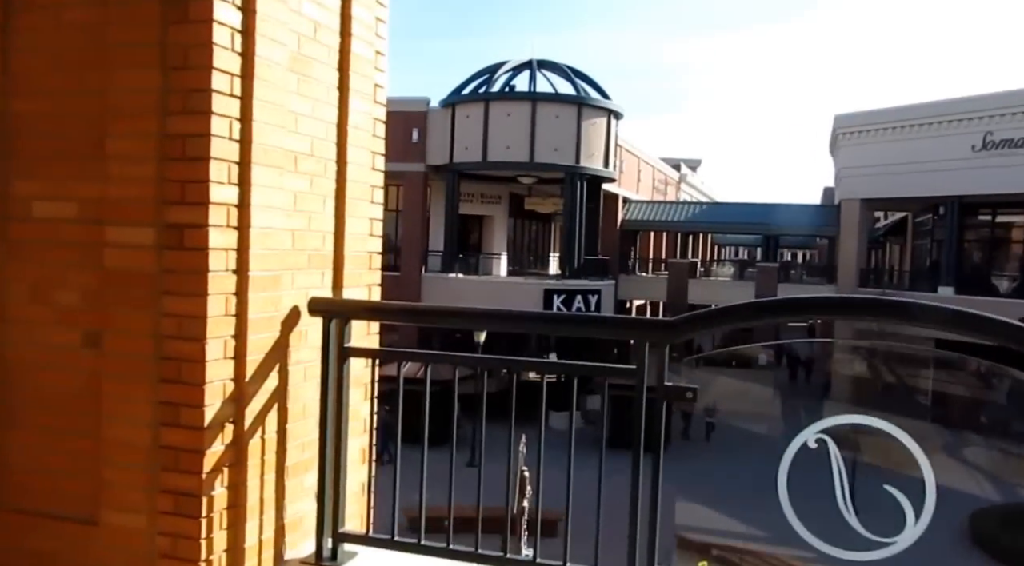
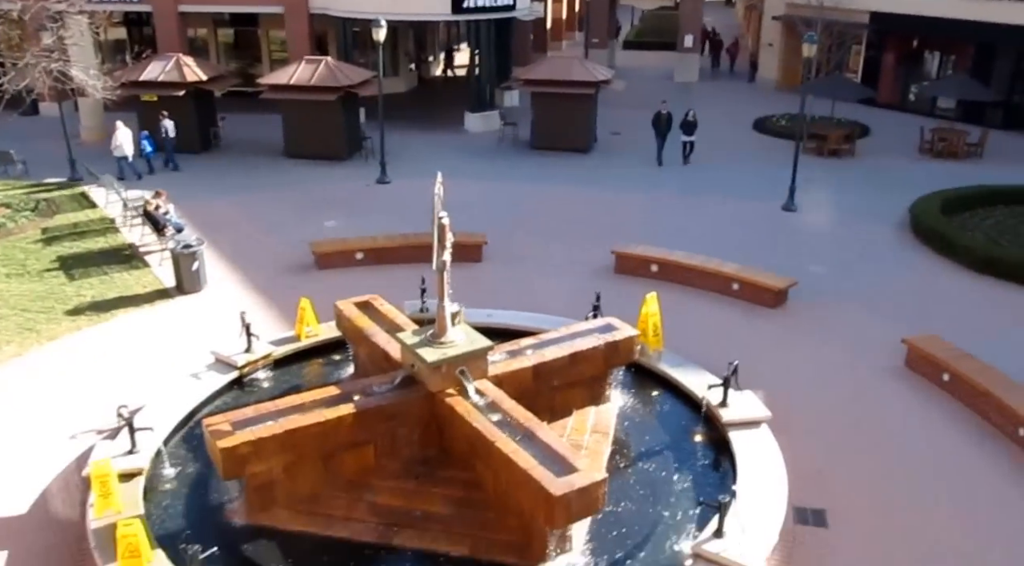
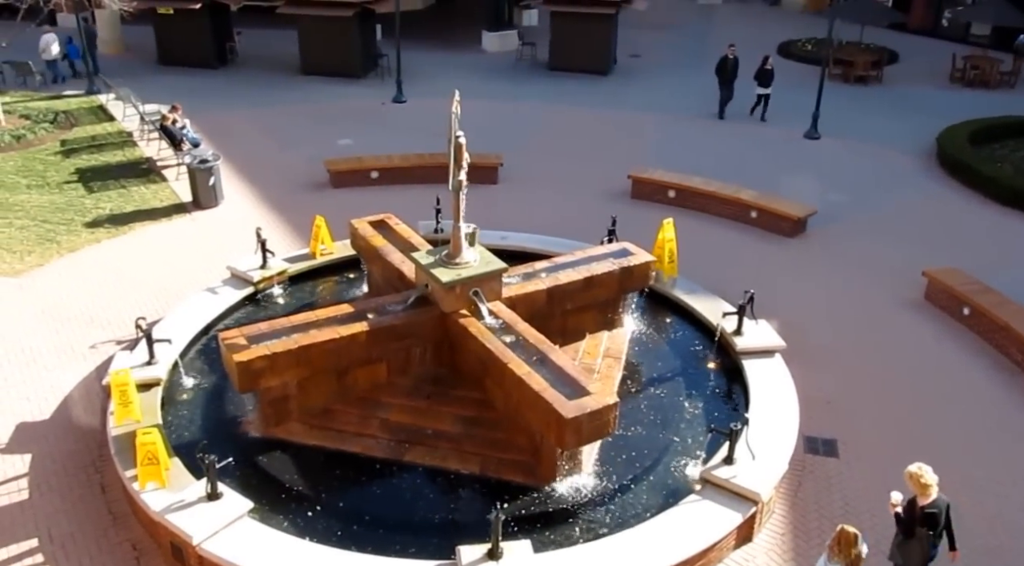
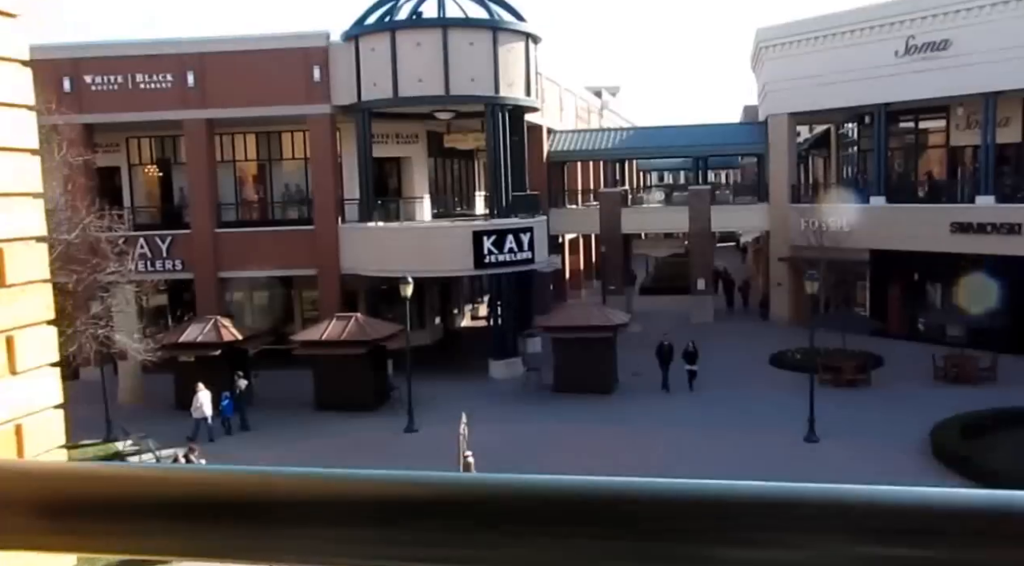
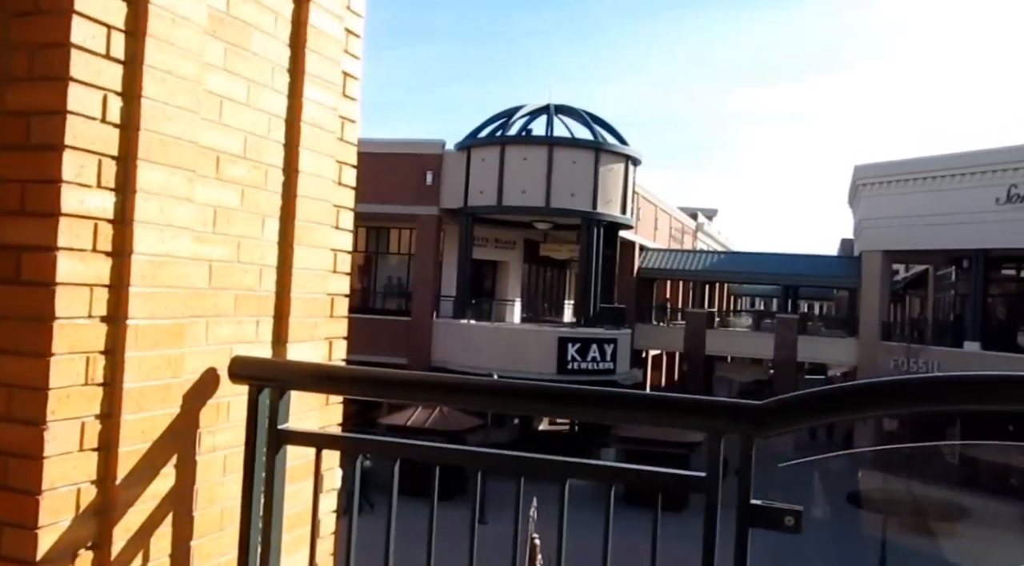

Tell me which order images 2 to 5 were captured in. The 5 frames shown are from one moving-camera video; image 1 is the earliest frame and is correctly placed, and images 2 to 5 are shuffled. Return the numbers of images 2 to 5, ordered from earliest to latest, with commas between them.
5, 4, 2, 3
